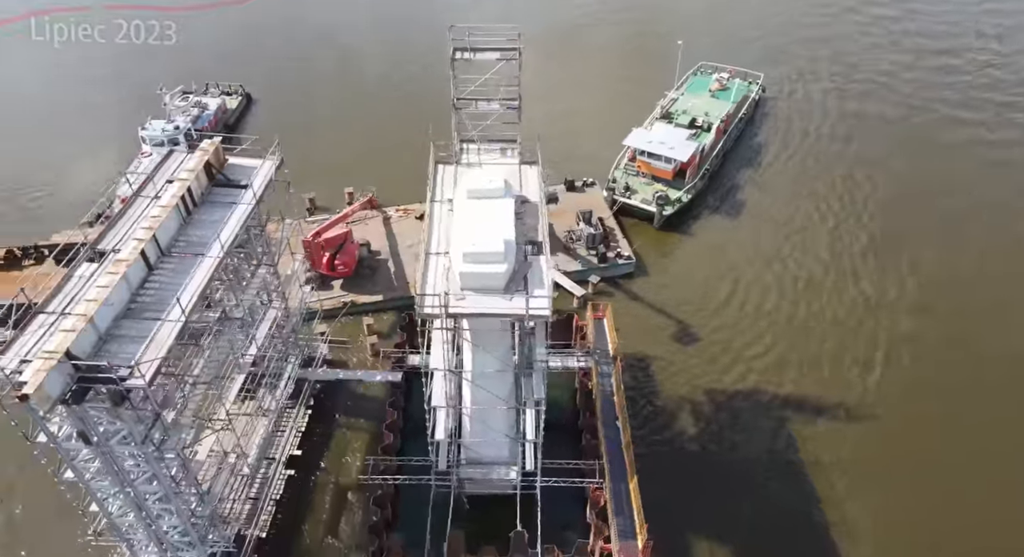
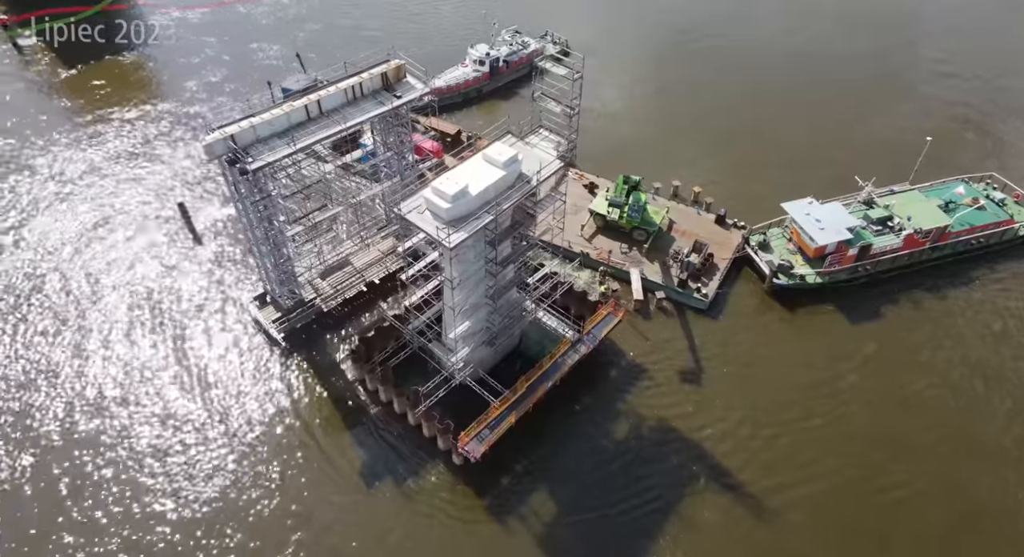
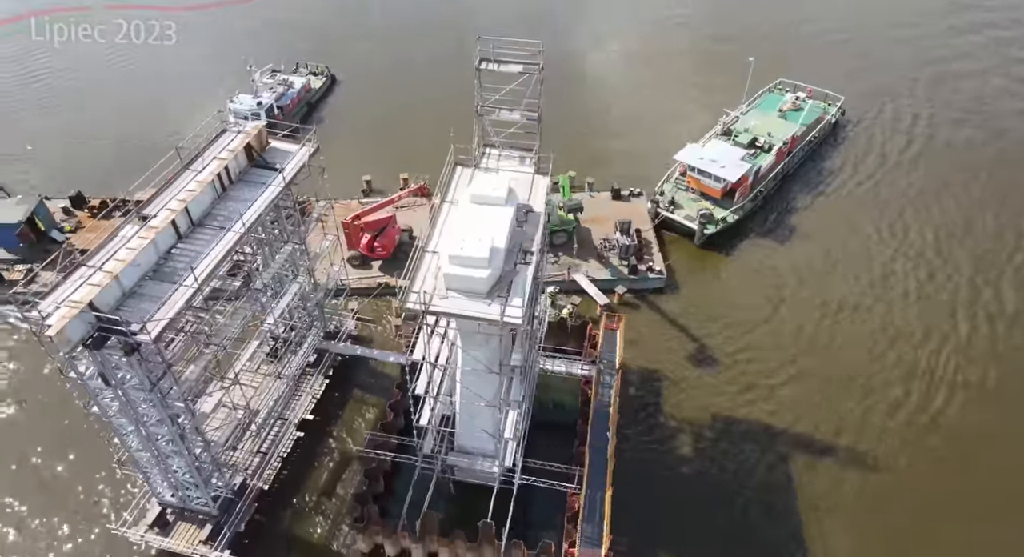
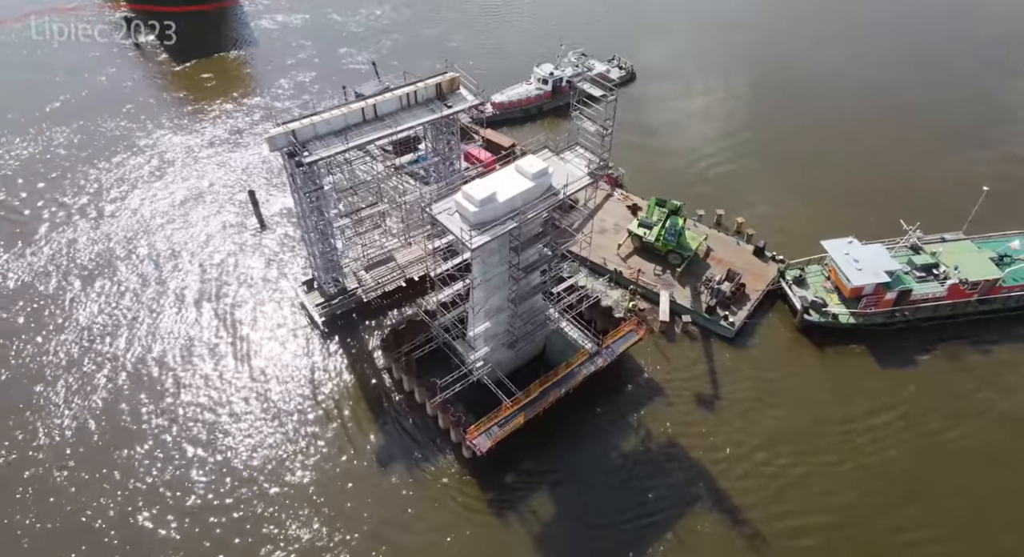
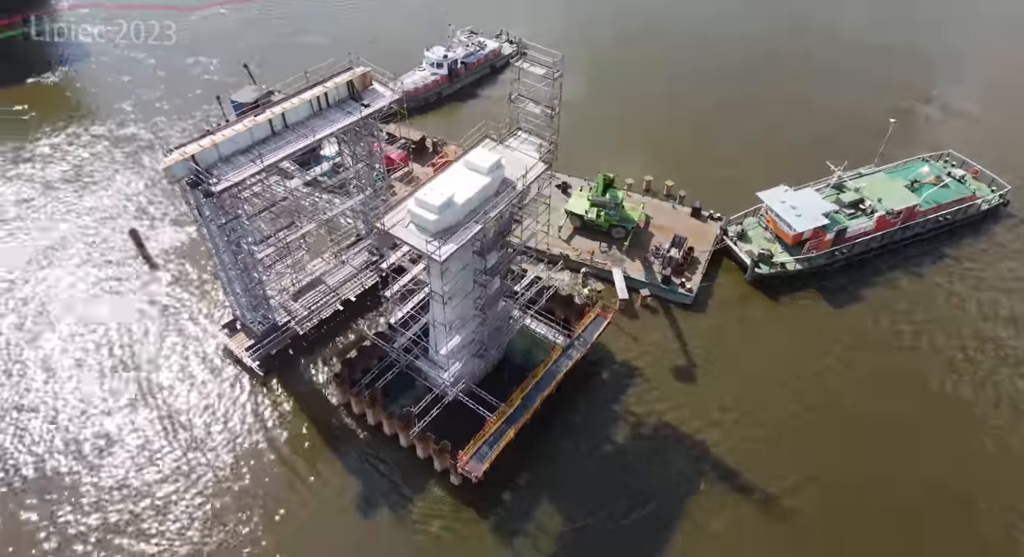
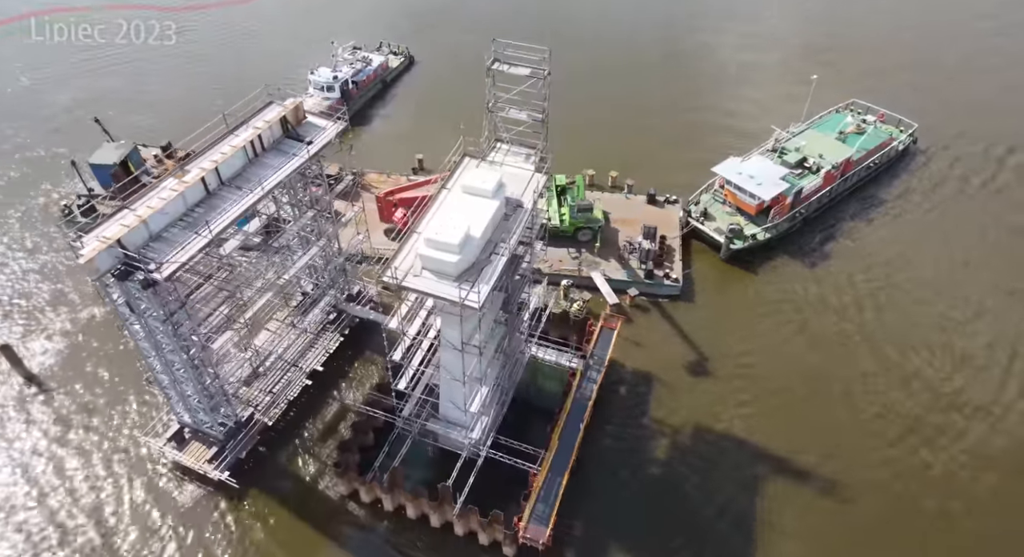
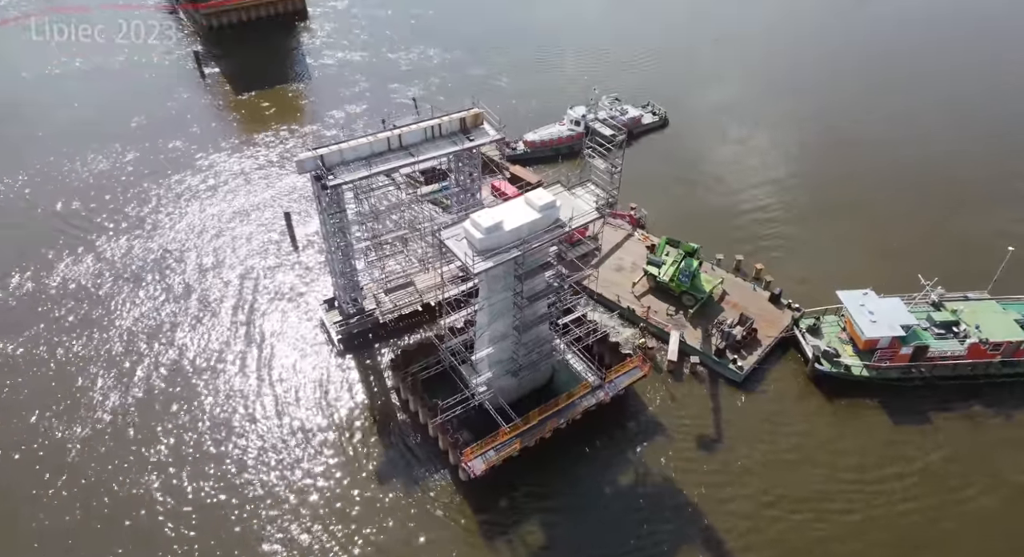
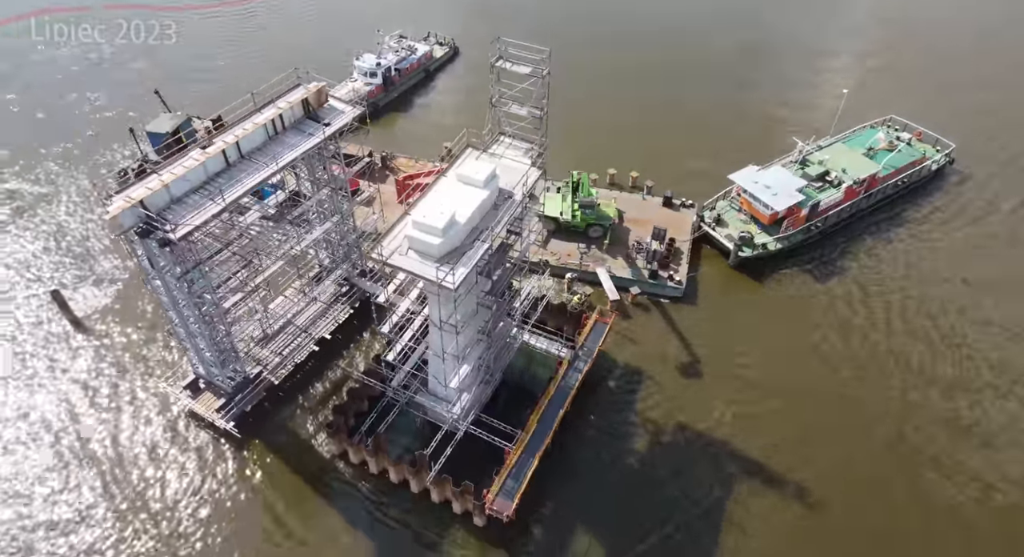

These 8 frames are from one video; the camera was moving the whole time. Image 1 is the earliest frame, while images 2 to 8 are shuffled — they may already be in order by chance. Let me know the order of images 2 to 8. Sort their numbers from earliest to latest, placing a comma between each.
3, 6, 8, 5, 2, 4, 7
